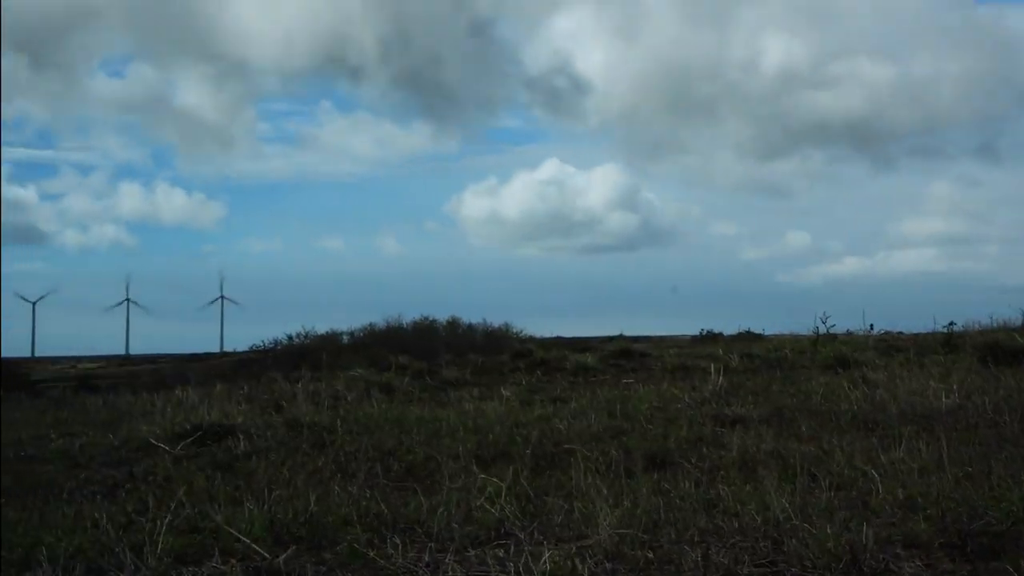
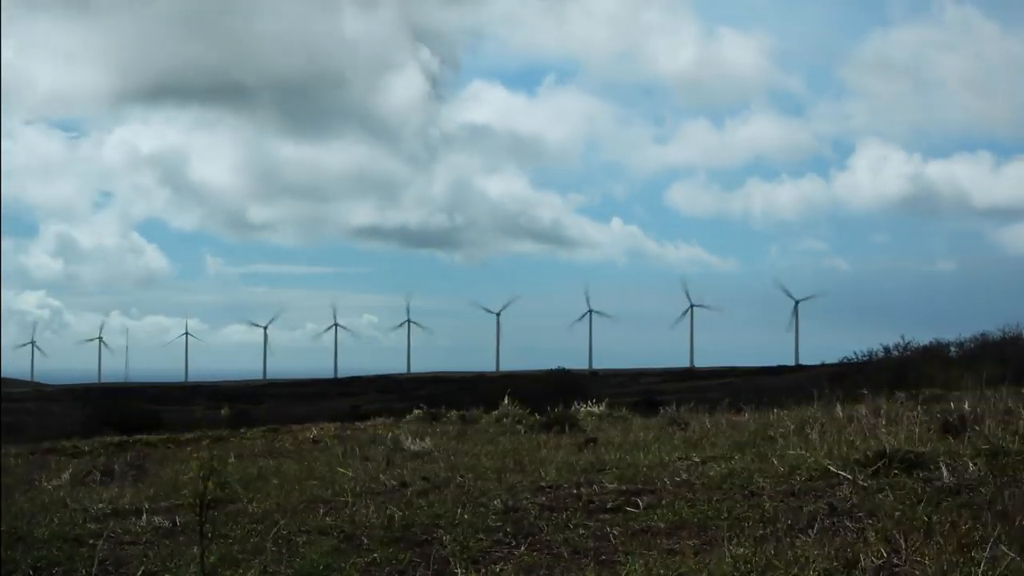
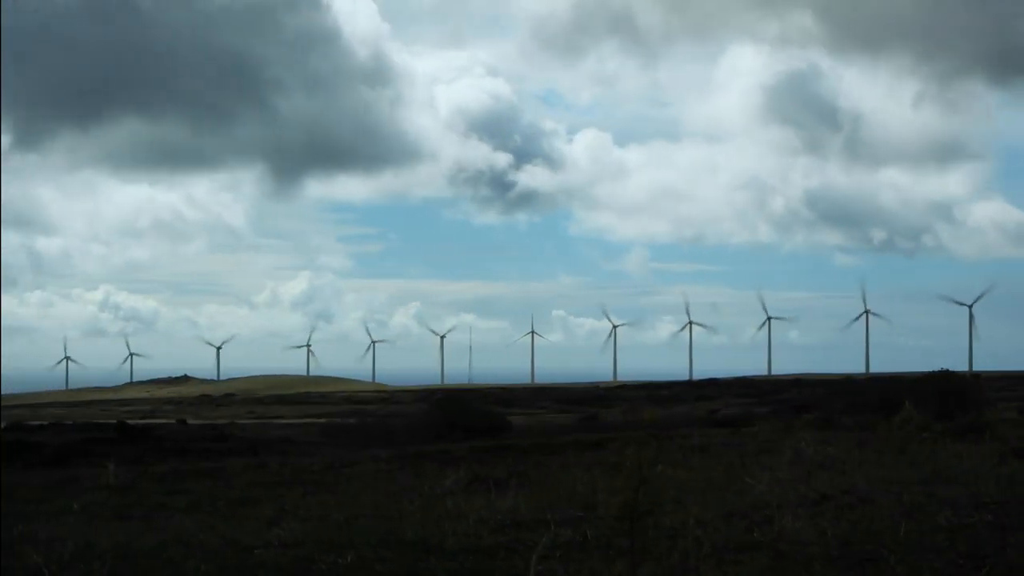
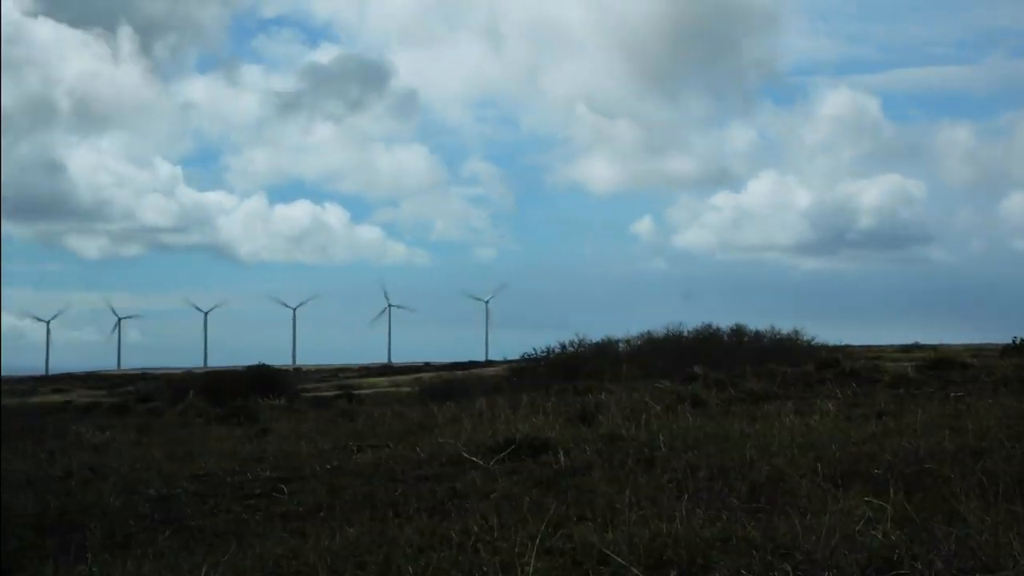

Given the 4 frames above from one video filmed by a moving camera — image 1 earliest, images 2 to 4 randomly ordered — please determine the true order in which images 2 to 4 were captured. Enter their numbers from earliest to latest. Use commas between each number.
4, 2, 3
